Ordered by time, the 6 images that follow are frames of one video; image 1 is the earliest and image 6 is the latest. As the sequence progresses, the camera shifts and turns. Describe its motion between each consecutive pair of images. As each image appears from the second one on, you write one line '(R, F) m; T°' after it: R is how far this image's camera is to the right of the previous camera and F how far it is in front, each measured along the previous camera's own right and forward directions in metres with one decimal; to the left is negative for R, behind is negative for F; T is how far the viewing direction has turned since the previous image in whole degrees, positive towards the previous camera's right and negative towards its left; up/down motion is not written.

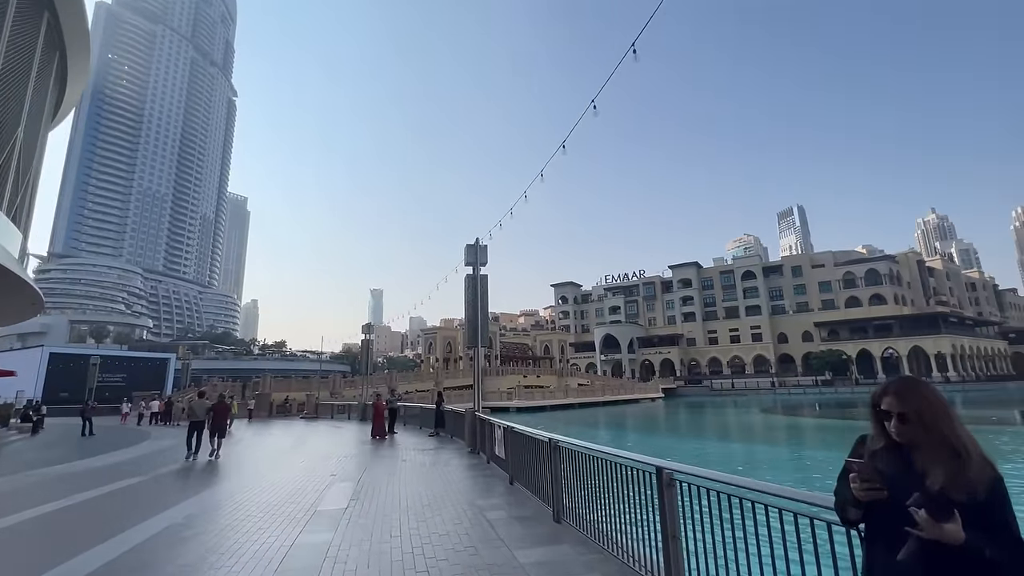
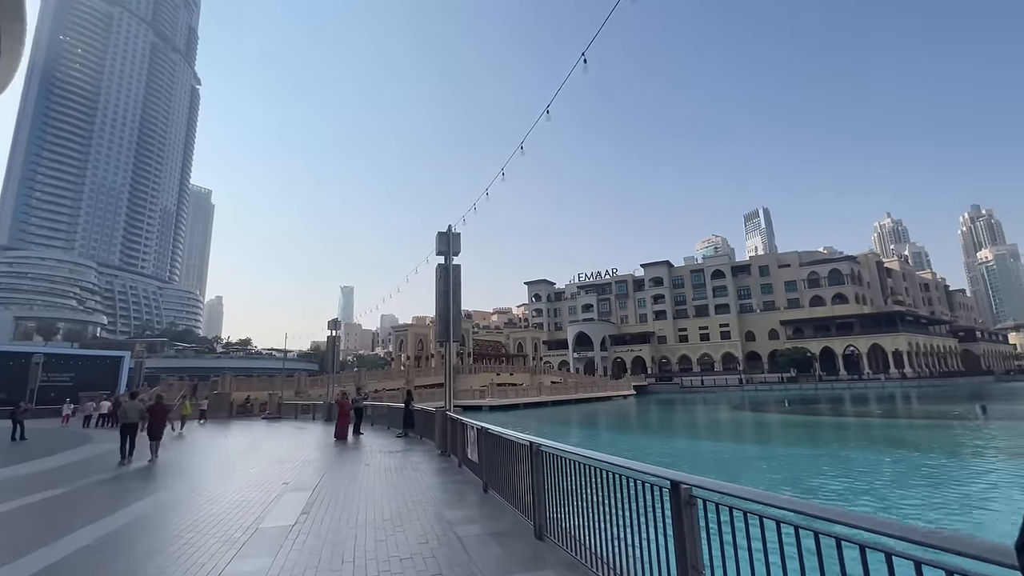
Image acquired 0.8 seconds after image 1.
(0.0, +0.5) m; +3°
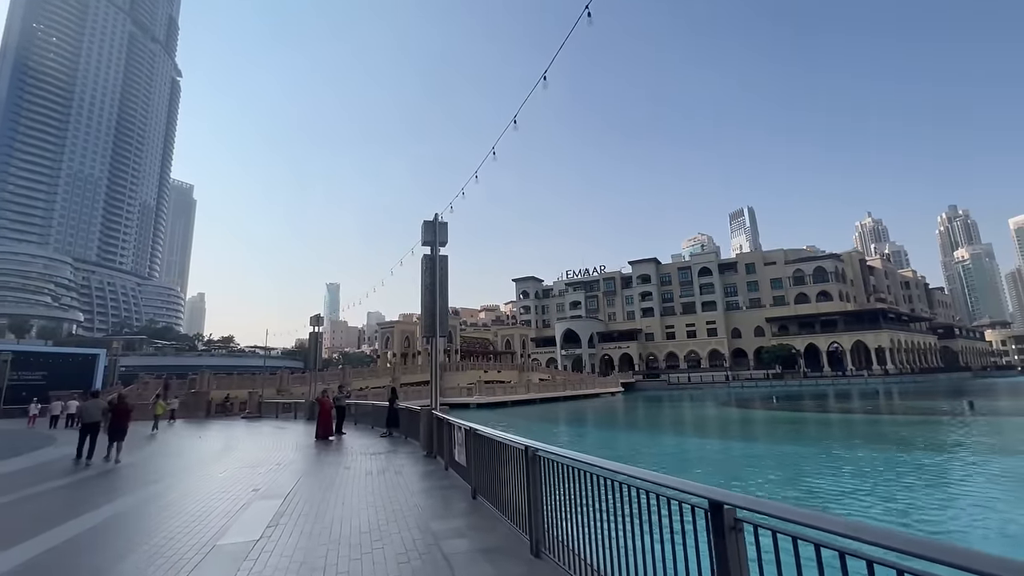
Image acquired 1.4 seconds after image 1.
(0.0, +0.4) m; +2°
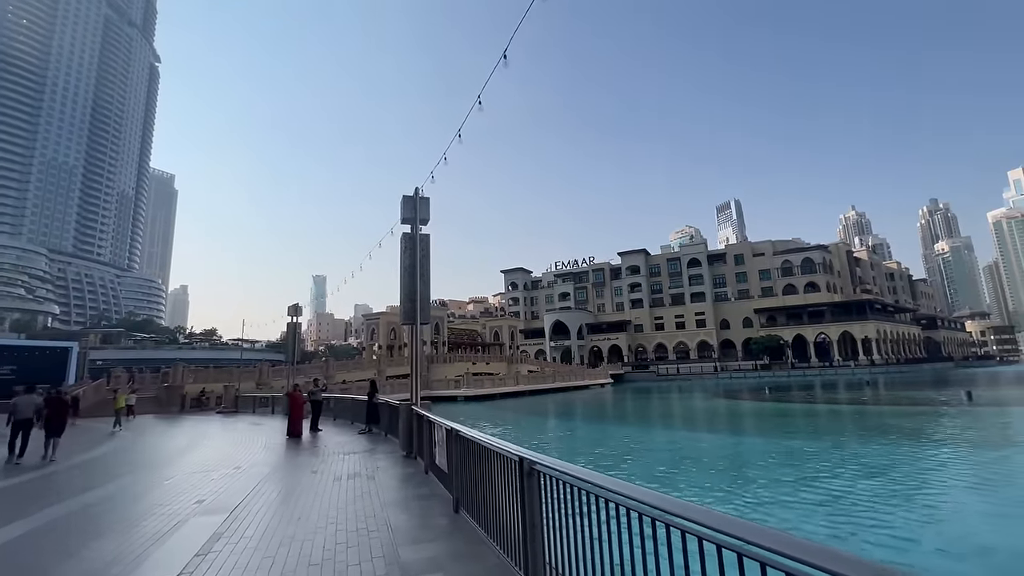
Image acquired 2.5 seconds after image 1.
(0.0, +0.7) m; +1°
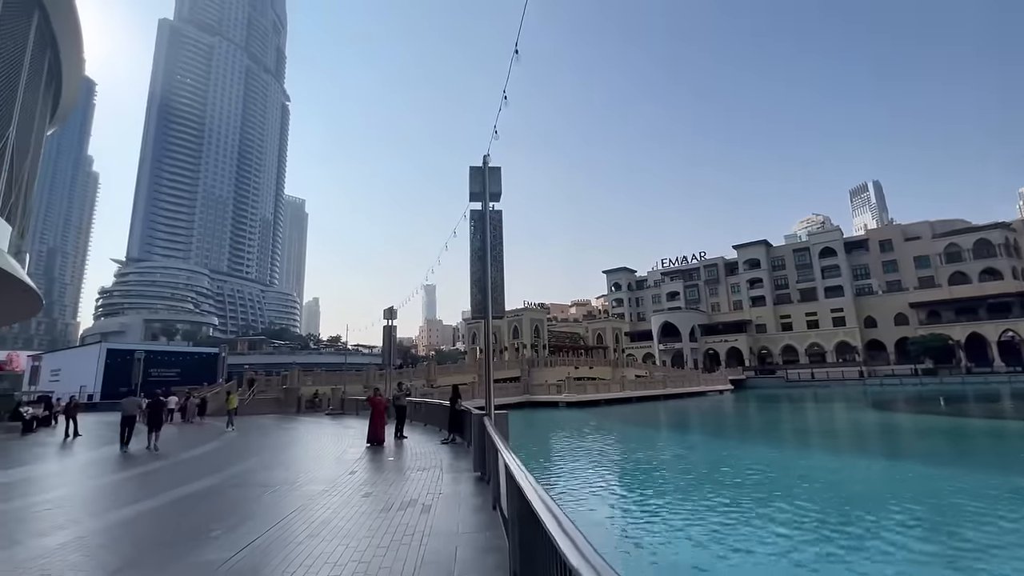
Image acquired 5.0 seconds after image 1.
(+0.1, +1.5) m; -12°
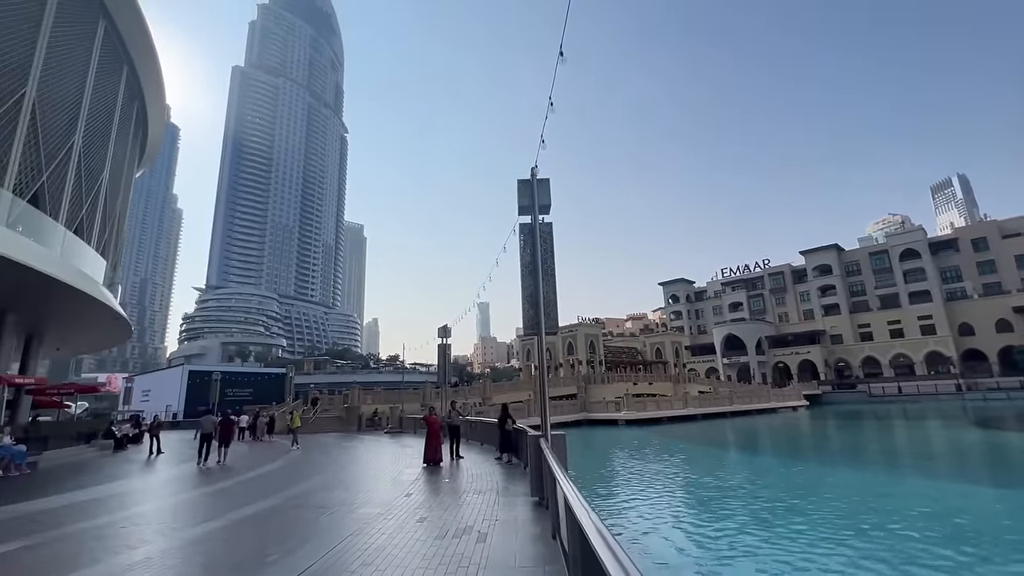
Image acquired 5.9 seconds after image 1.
(0.0, +0.3) m; -6°
